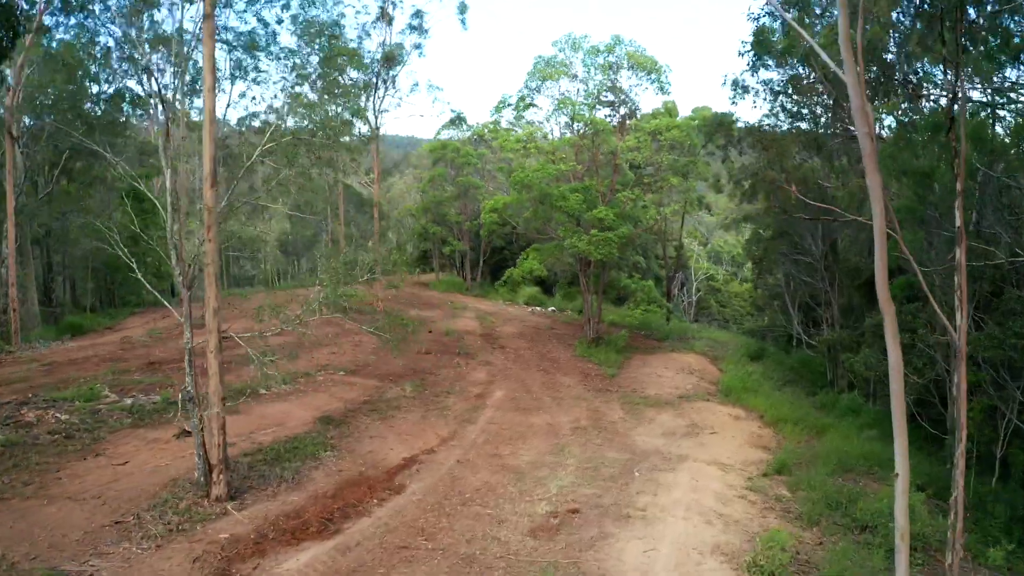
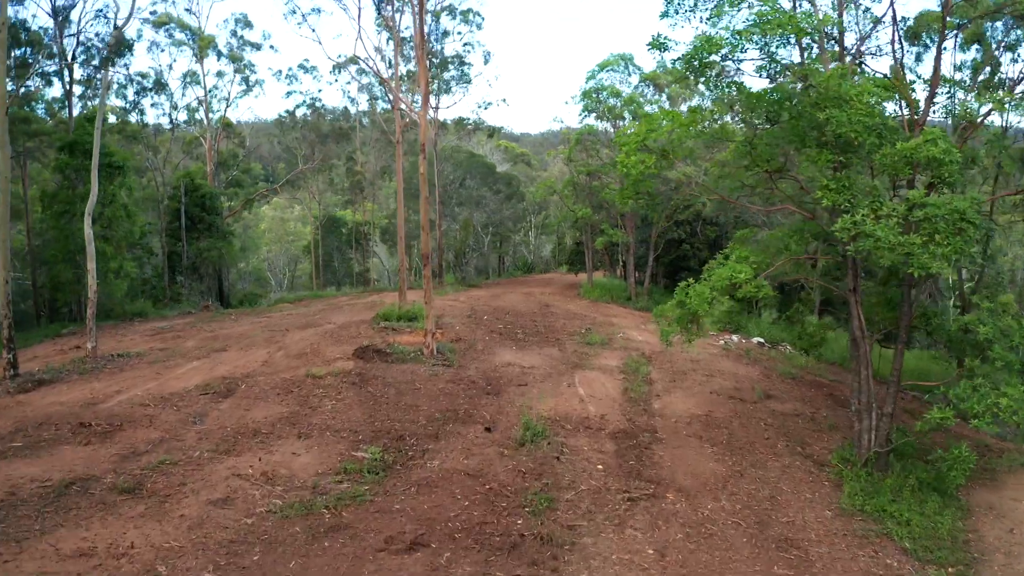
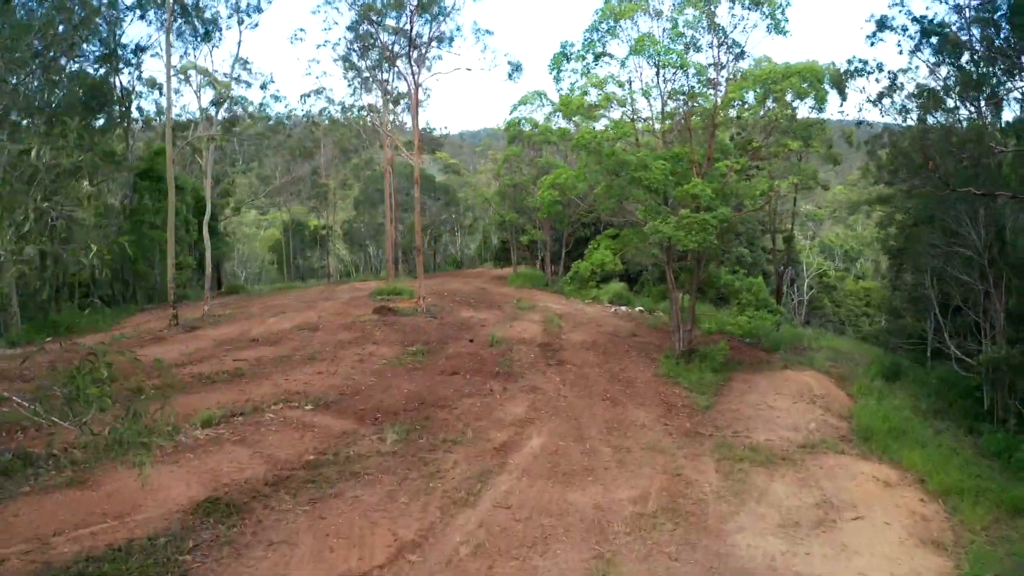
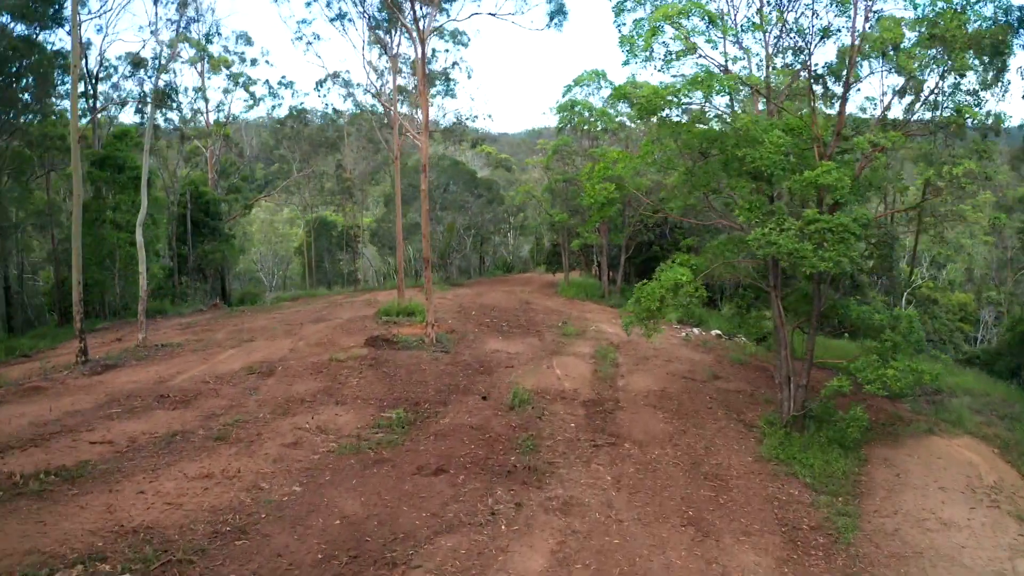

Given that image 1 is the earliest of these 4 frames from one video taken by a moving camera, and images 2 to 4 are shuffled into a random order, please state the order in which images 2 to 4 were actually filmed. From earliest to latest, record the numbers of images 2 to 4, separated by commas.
3, 4, 2
